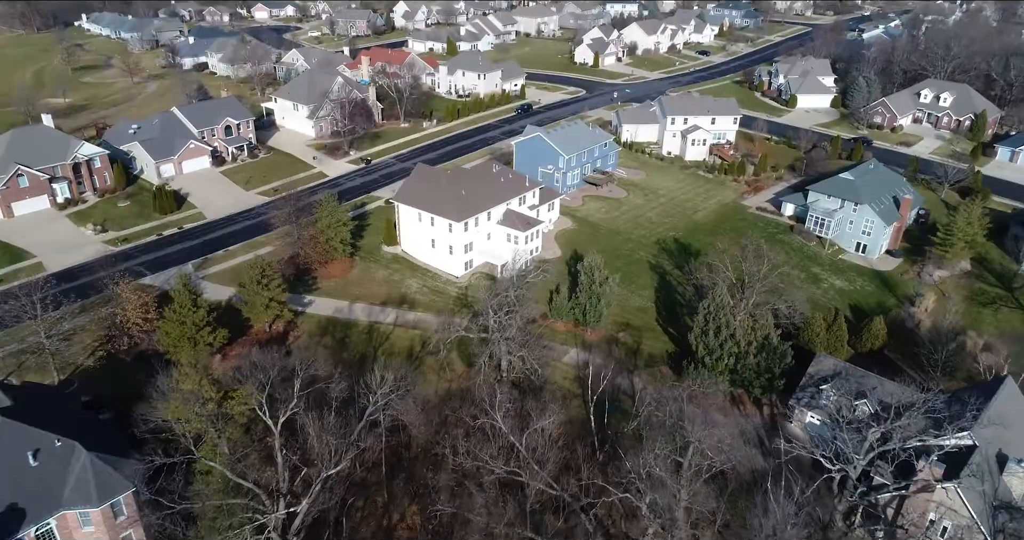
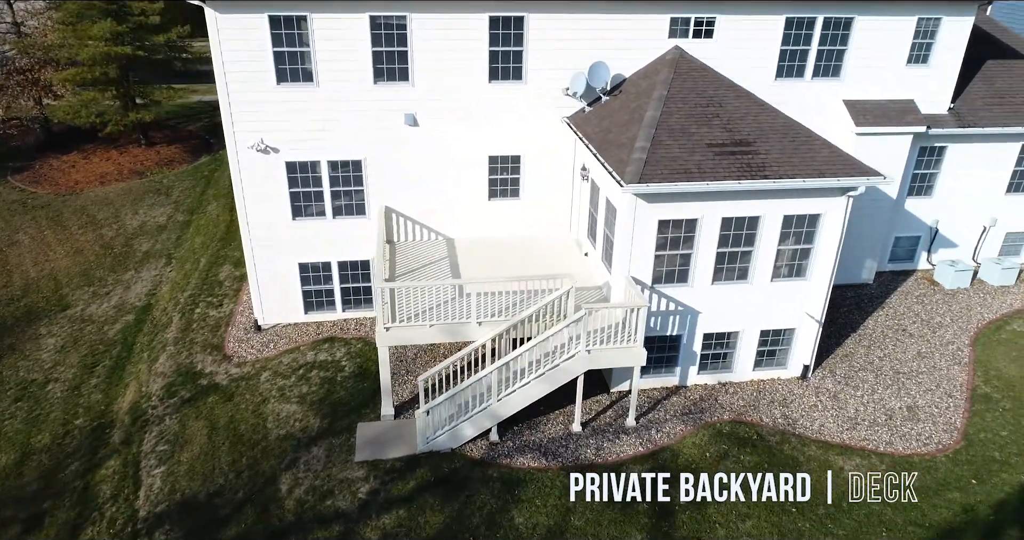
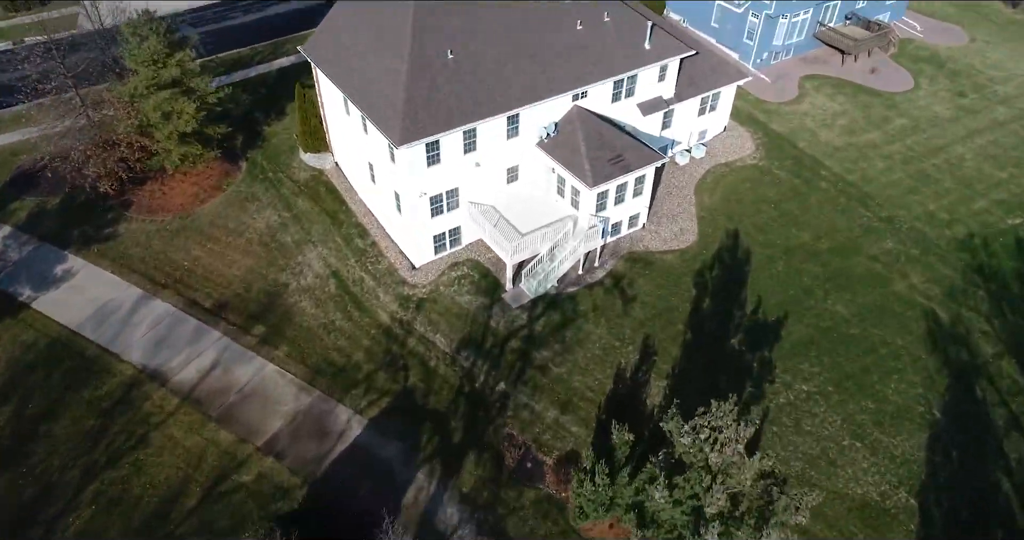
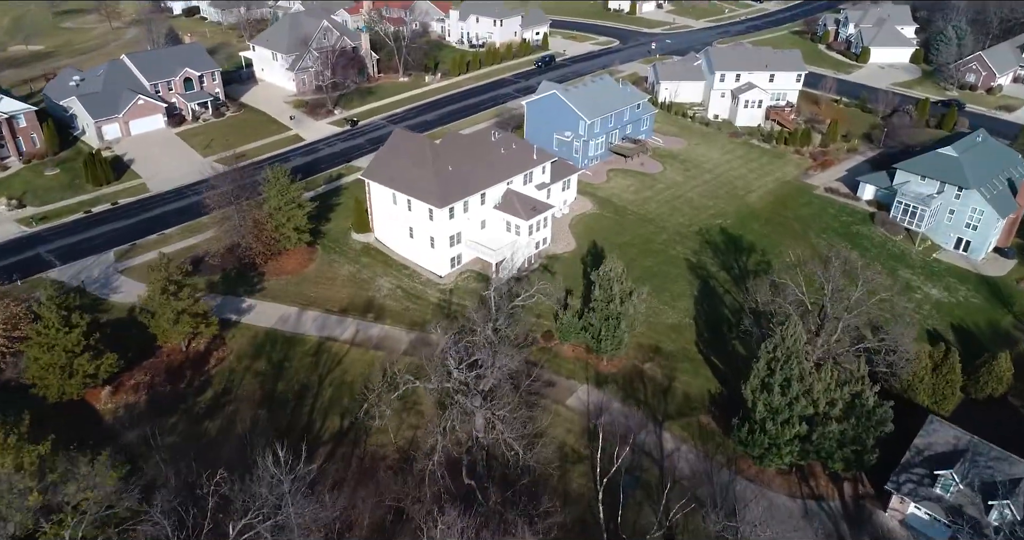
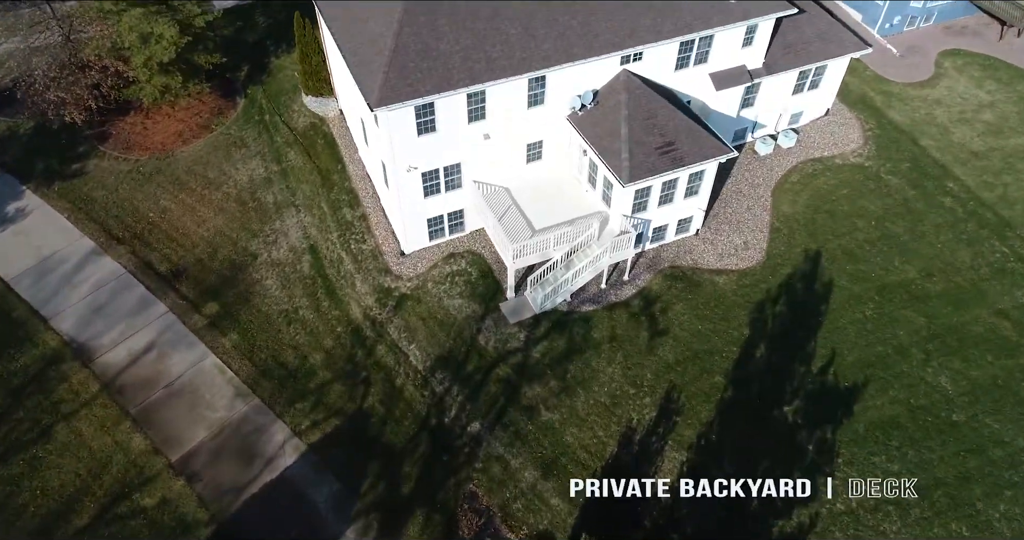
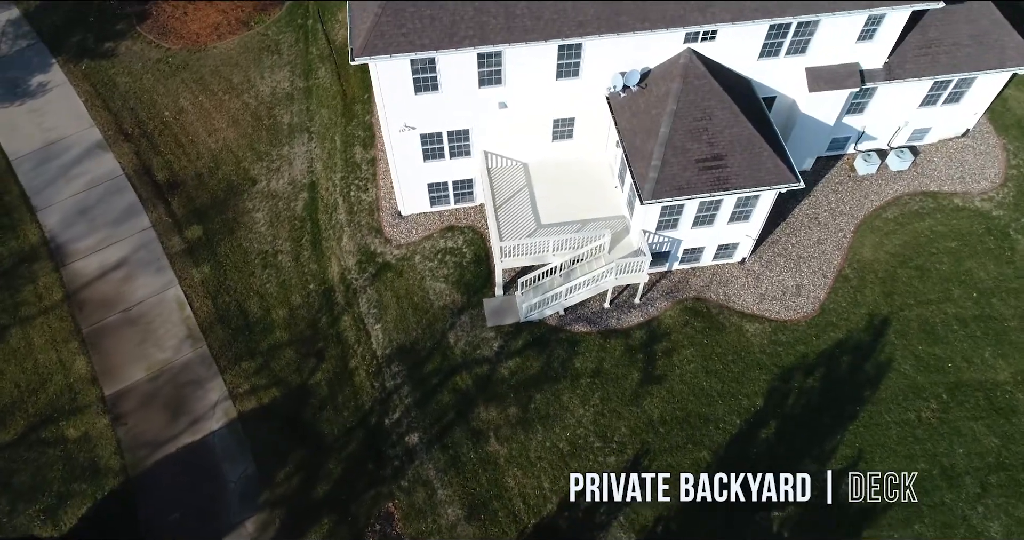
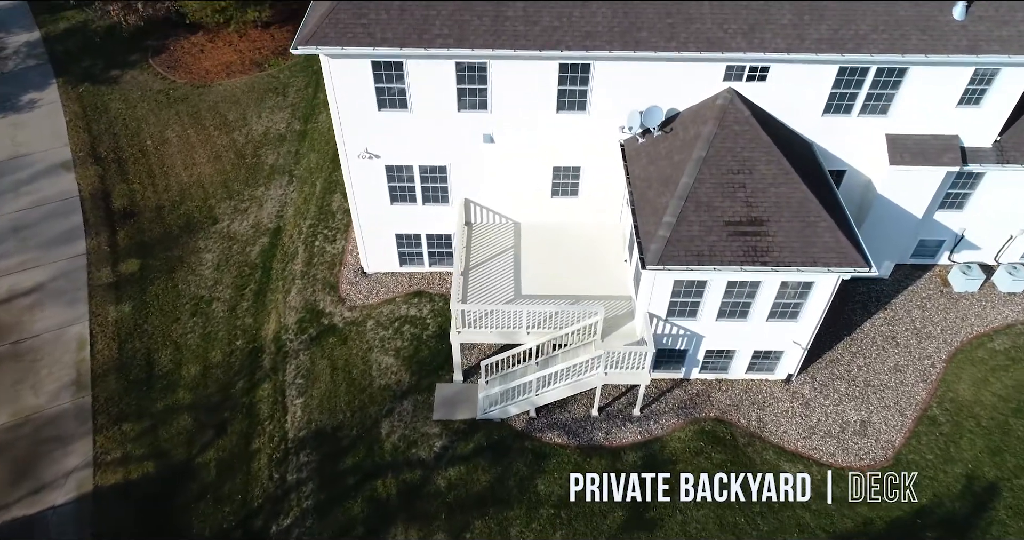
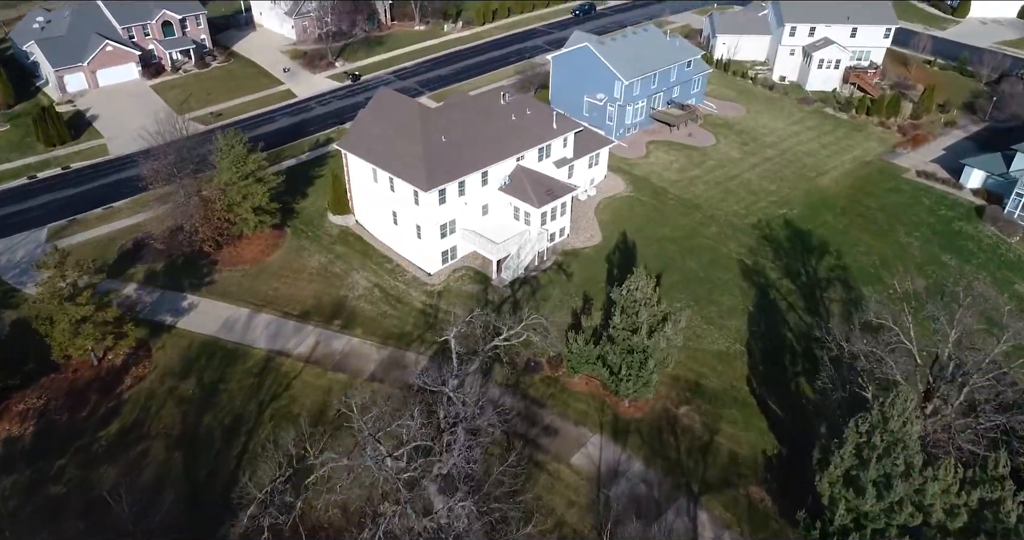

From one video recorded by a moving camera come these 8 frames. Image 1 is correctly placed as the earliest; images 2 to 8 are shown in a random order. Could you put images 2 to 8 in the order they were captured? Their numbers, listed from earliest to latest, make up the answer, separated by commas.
4, 8, 3, 5, 6, 7, 2
